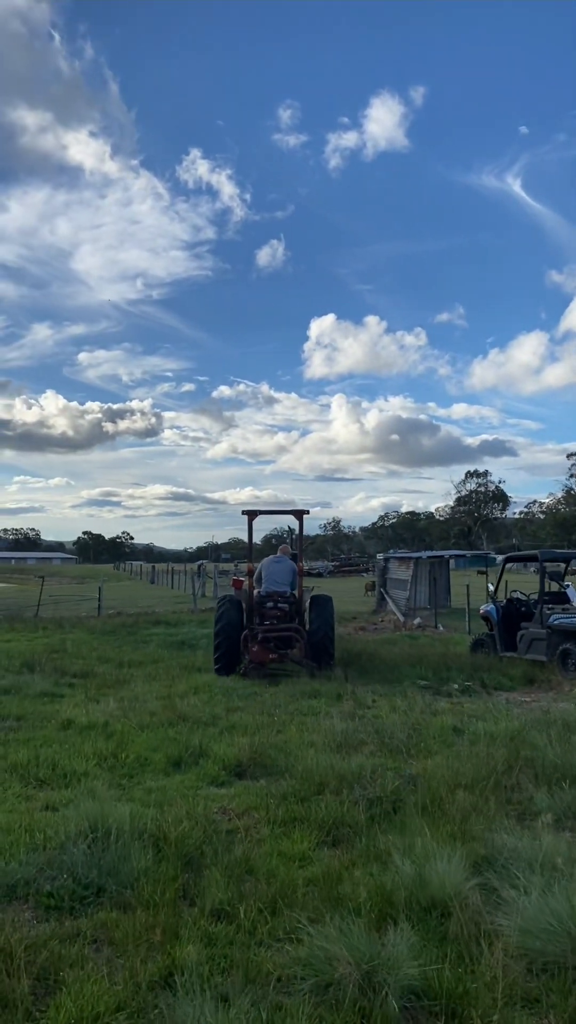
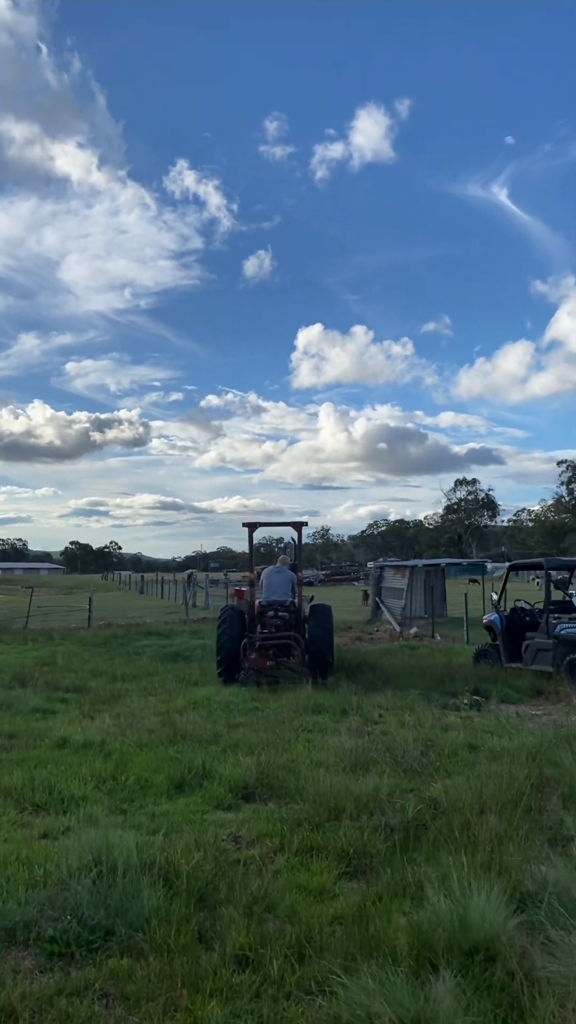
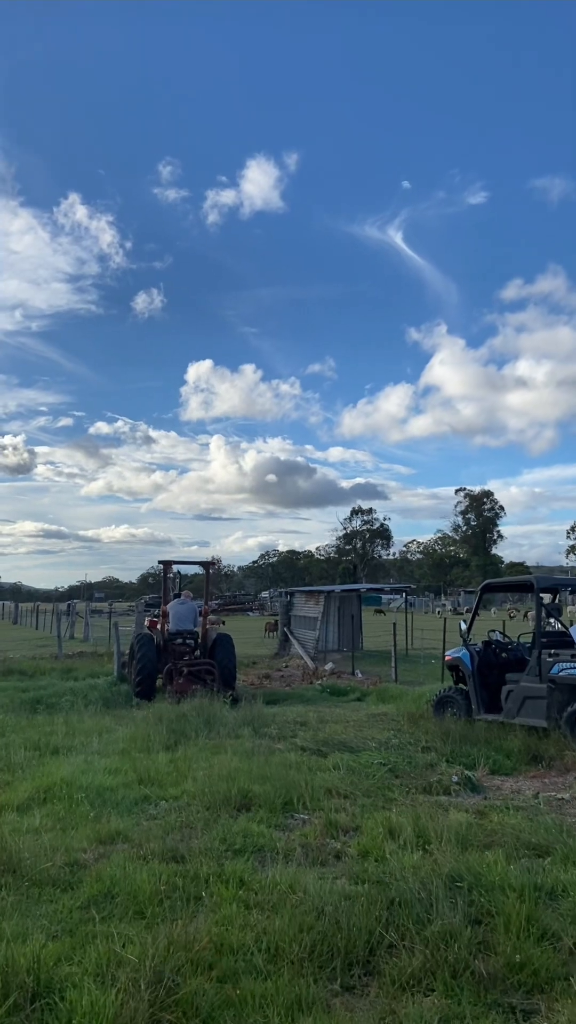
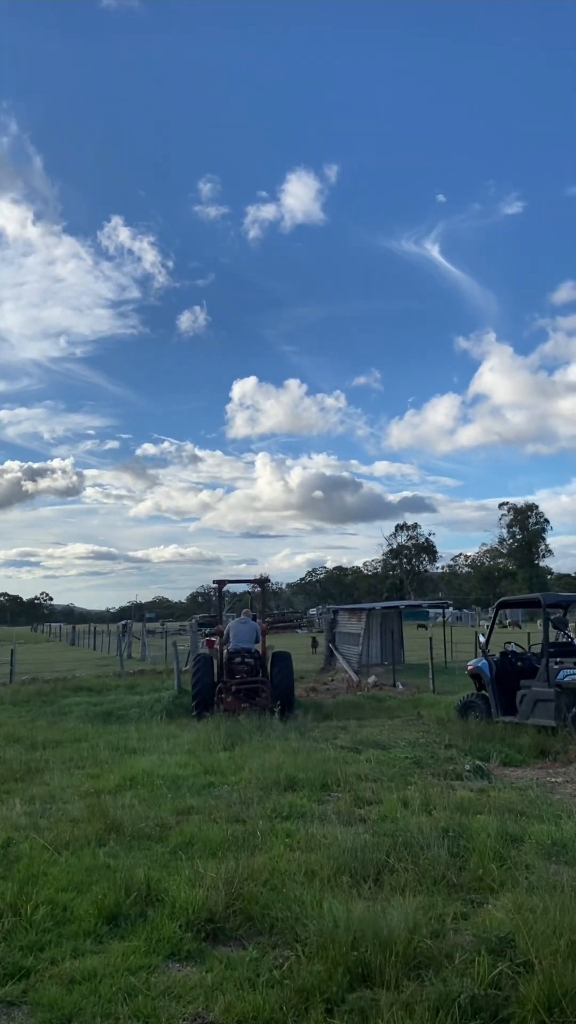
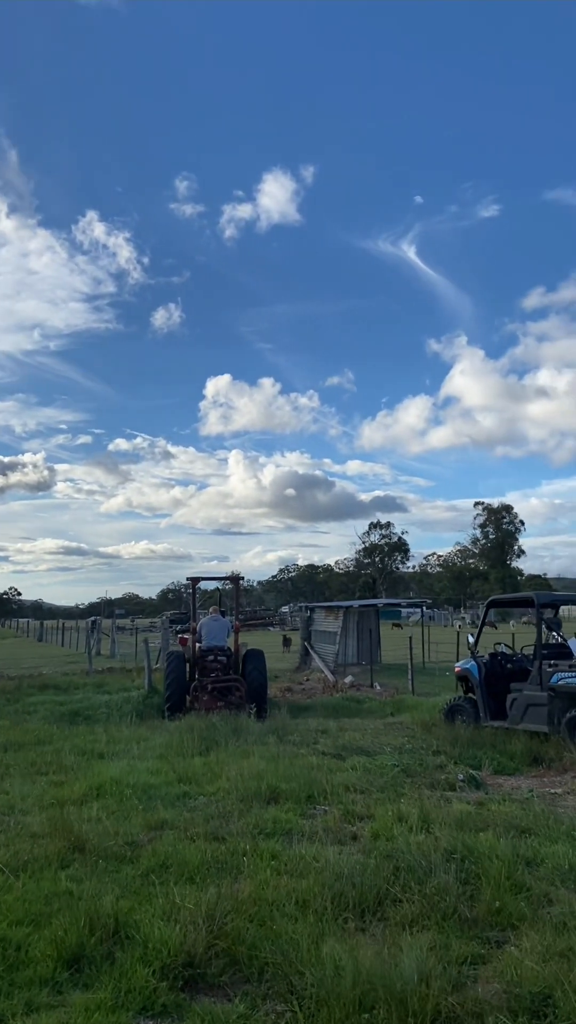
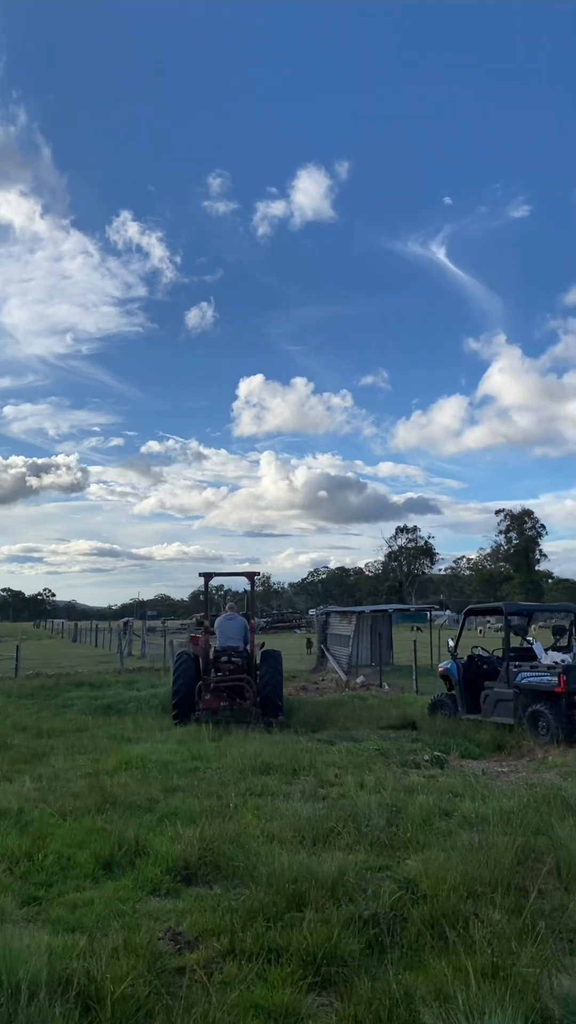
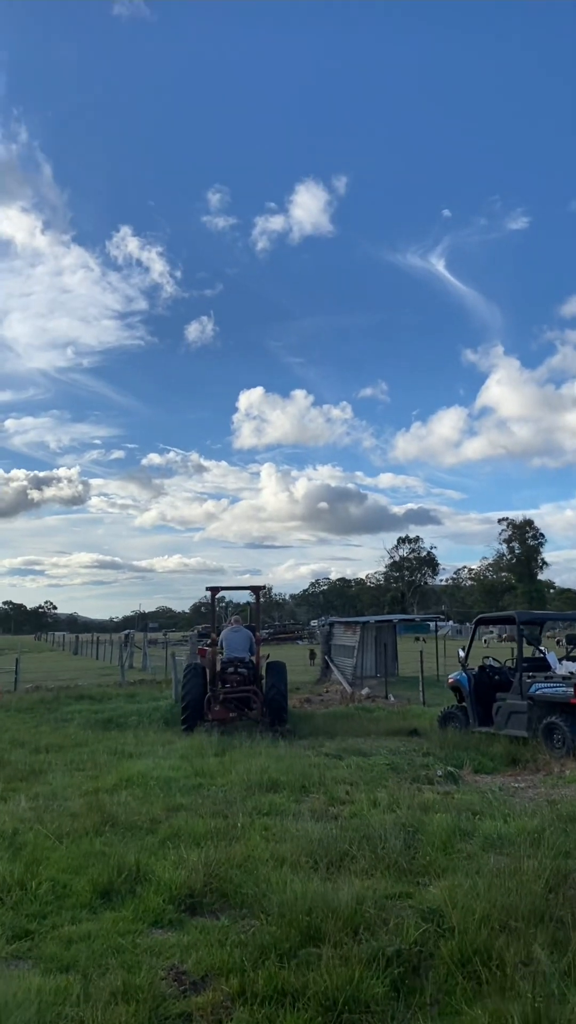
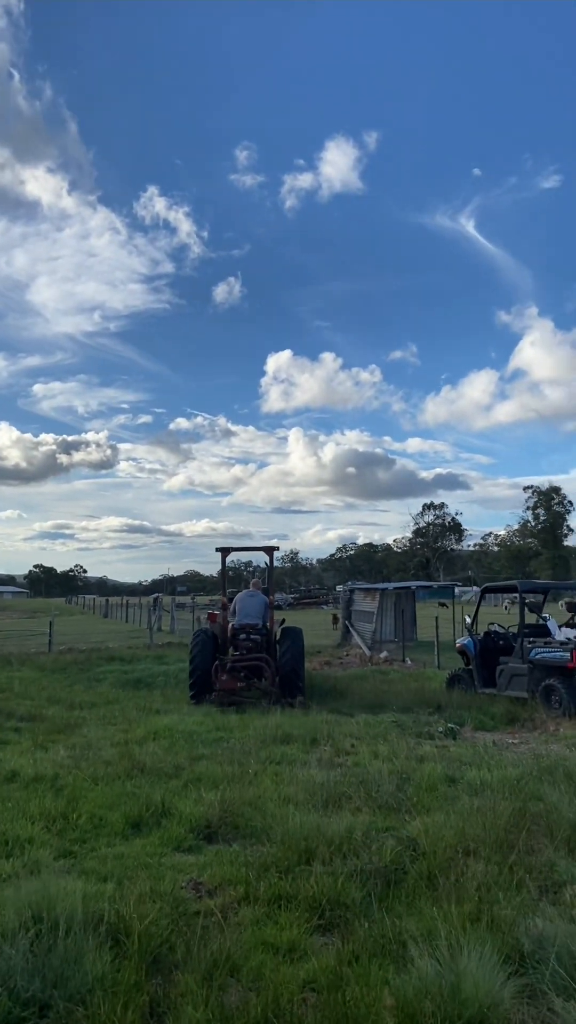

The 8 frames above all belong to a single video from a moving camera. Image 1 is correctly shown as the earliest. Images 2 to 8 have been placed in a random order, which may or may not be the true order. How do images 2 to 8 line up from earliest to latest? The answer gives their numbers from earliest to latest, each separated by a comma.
2, 8, 6, 7, 4, 5, 3
